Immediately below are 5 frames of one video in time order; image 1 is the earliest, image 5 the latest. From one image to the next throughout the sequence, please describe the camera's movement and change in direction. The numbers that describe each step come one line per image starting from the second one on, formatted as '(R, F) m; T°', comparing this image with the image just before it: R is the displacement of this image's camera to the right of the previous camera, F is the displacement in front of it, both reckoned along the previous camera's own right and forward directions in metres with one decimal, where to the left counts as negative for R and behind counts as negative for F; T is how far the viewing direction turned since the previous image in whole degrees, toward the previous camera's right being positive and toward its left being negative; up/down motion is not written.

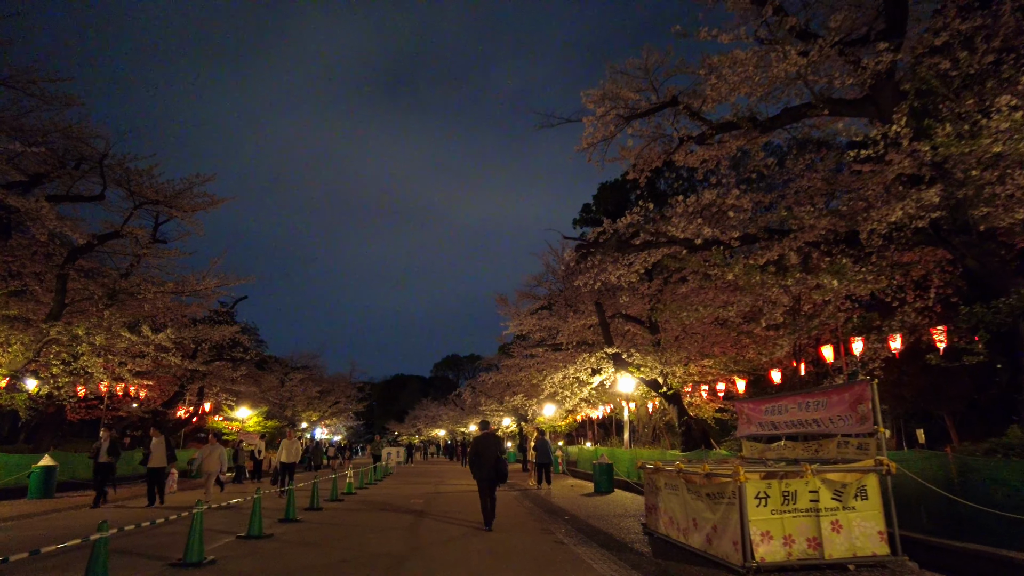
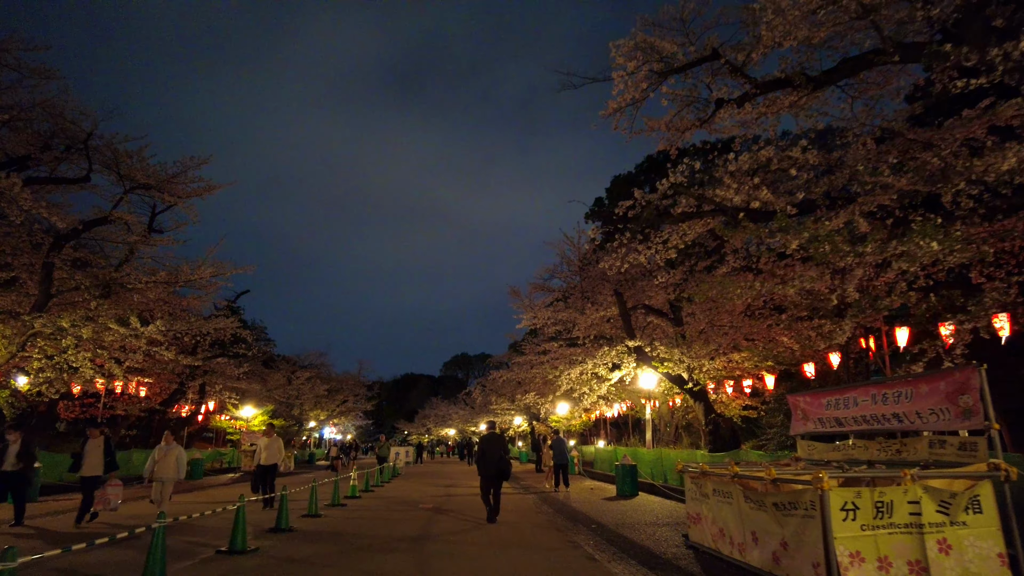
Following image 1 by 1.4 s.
(-0.2, +1.4) m; -1°
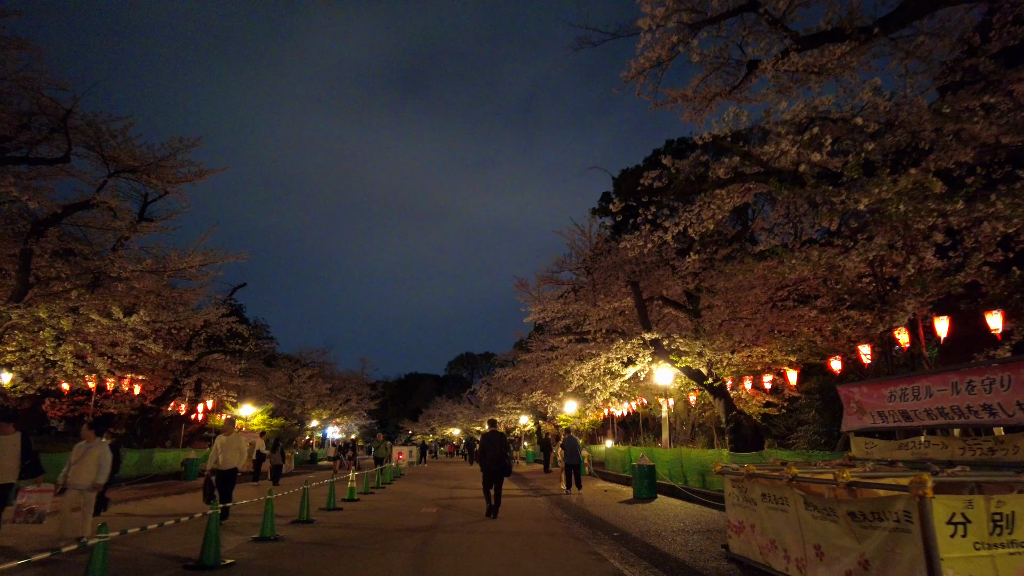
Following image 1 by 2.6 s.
(-0.1, +1.2) m; 0°
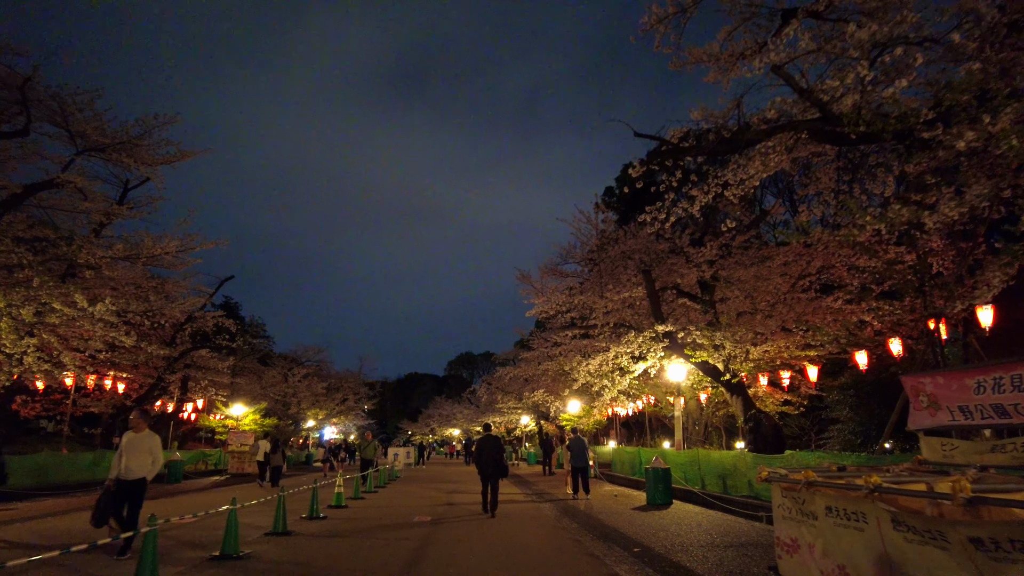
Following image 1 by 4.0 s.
(0.0, +1.4) m; 0°
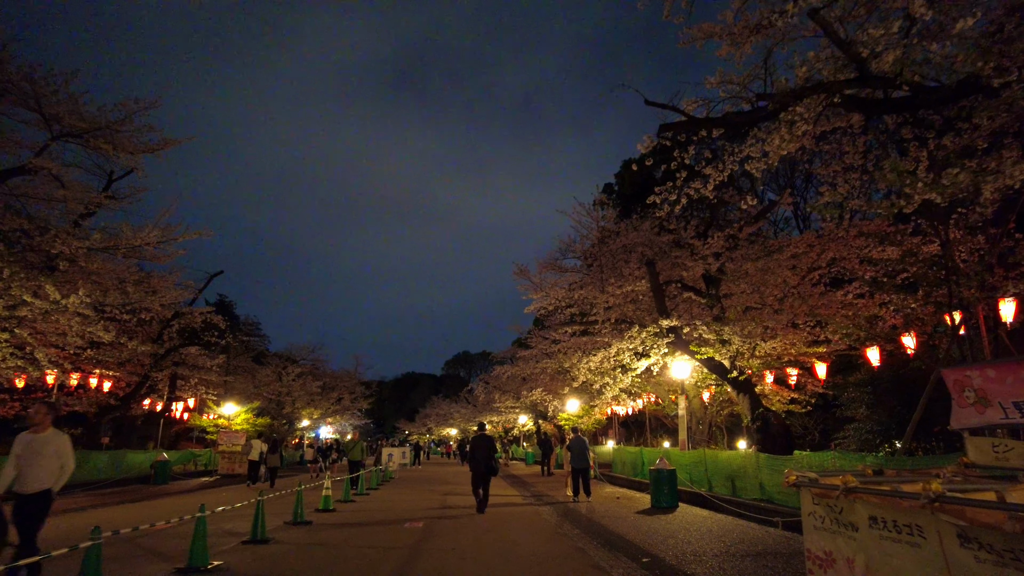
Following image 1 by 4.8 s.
(0.0, +0.8) m; 0°
